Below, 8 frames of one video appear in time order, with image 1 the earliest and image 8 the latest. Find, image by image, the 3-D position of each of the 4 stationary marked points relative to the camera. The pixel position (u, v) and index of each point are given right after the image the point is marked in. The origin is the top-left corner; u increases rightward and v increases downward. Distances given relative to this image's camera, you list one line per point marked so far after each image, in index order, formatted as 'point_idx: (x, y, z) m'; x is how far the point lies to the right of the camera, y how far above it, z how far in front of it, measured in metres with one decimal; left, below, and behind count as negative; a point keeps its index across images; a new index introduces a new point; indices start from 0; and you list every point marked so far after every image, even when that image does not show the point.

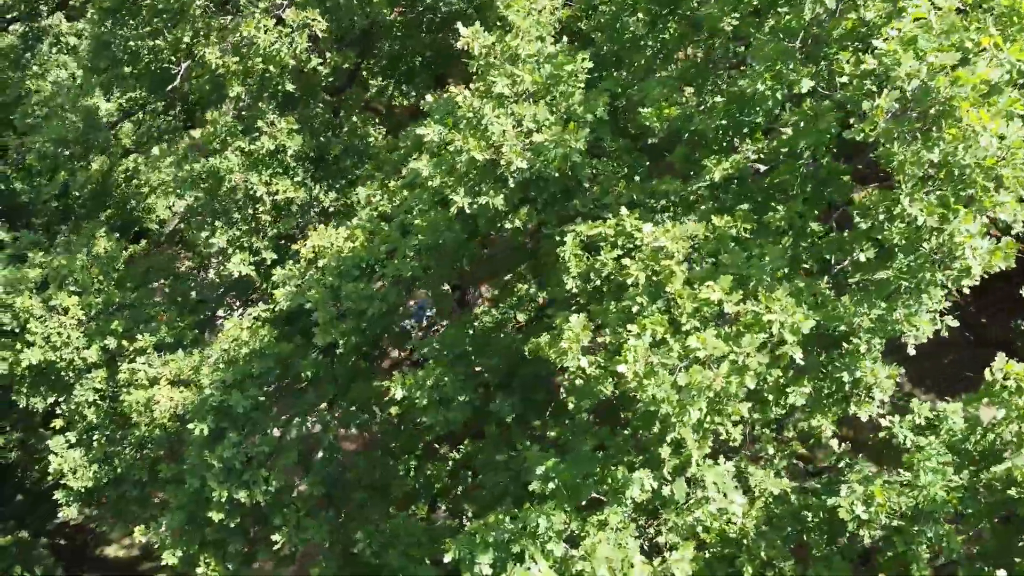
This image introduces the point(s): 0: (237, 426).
0: (-2.3, -1.2, +7.7) m
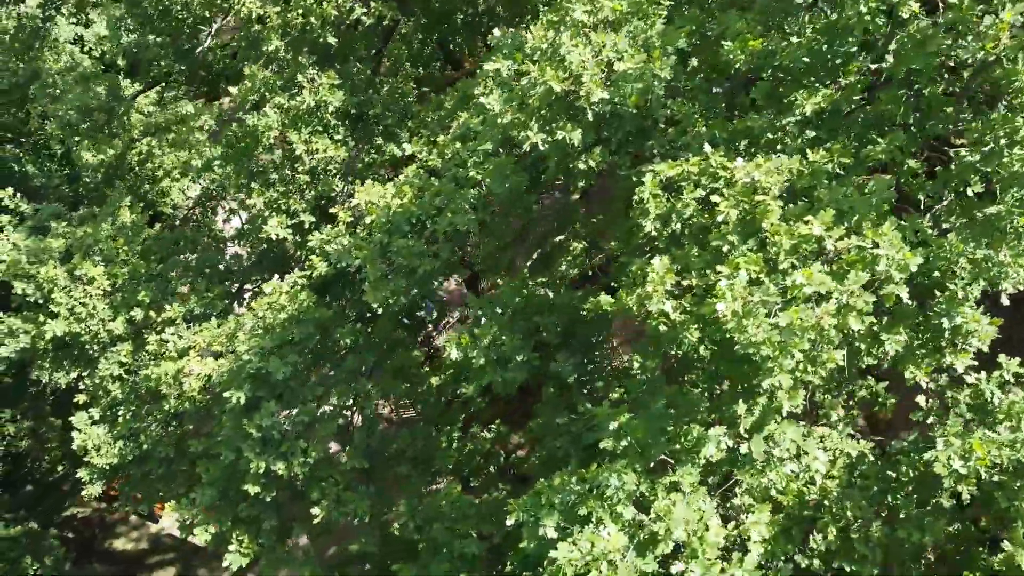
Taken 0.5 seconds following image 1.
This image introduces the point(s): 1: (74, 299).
0: (-1.9, -0.9, +7.4) m
1: (-4.3, -0.1, +9.1) m
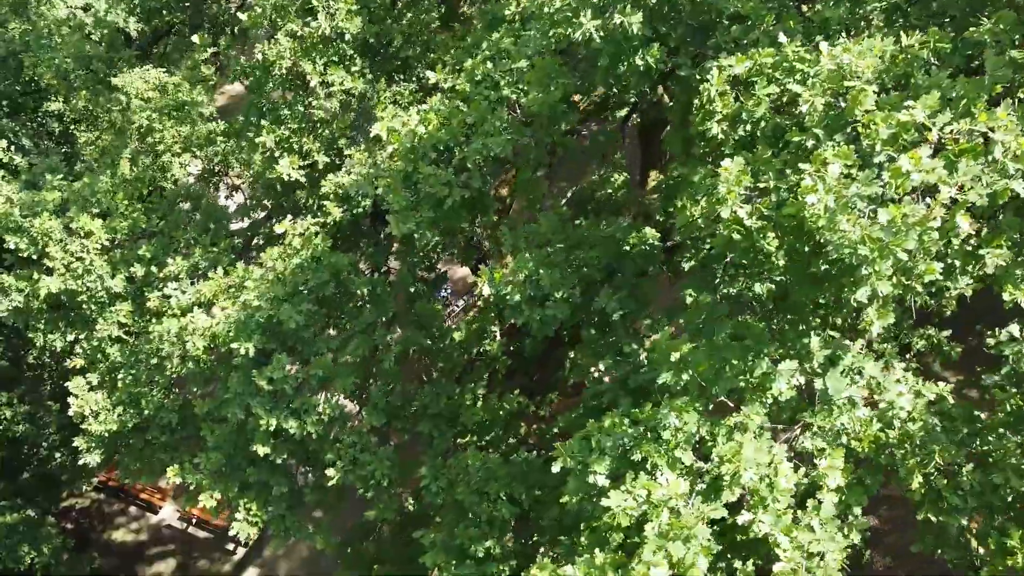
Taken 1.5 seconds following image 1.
0: (-1.7, -0.4, +6.9) m
1: (-4.1, +0.3, +8.5) m
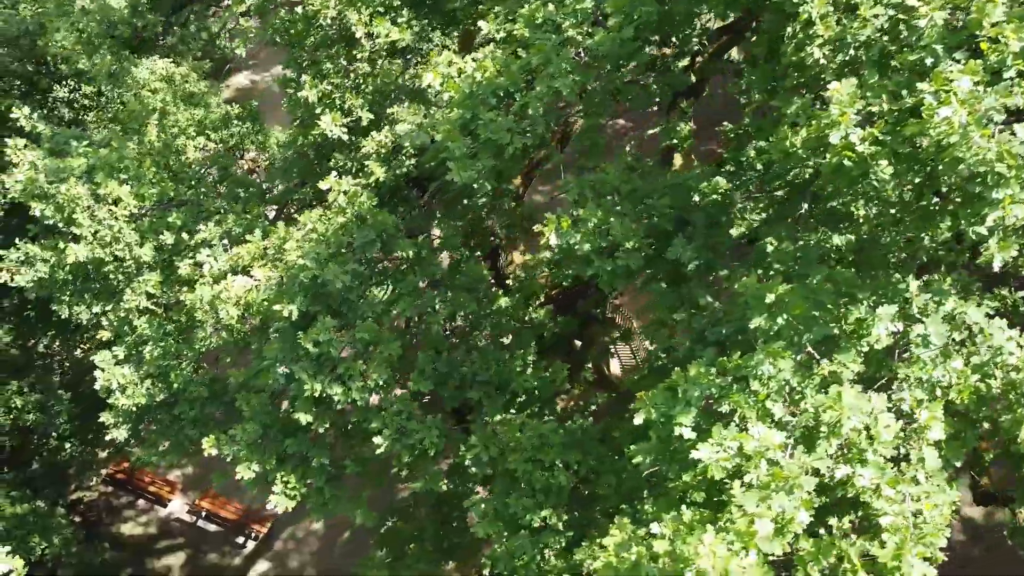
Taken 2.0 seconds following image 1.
0: (-1.3, -0.1, +6.6) m
1: (-3.7, +0.6, +8.2) m
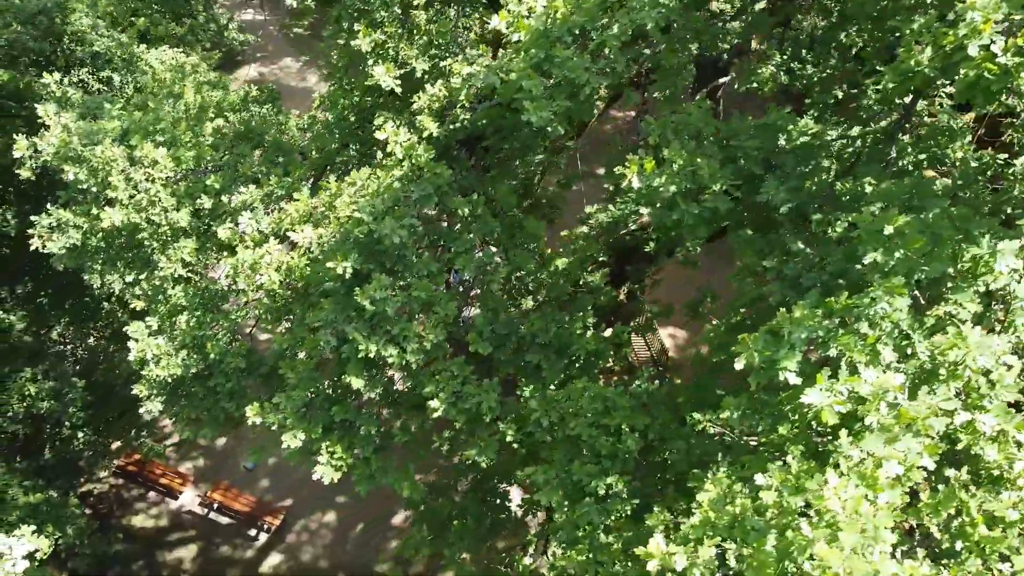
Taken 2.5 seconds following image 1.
0: (-0.9, +0.2, +6.3) m
1: (-3.3, +0.9, +7.9) m
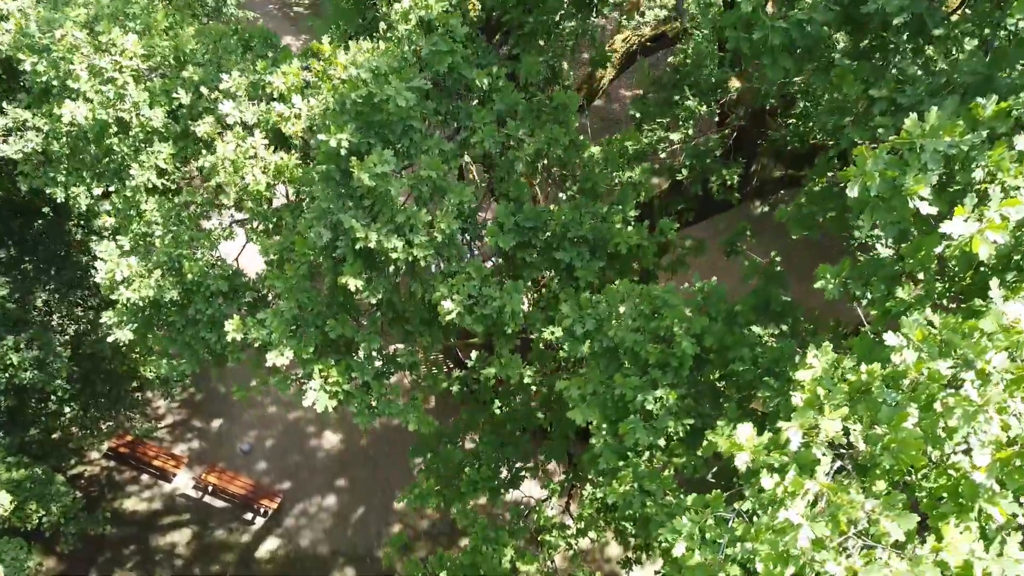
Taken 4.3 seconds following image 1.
0: (-0.7, +0.9, +5.3) m
1: (-3.1, +1.6, +6.9) m
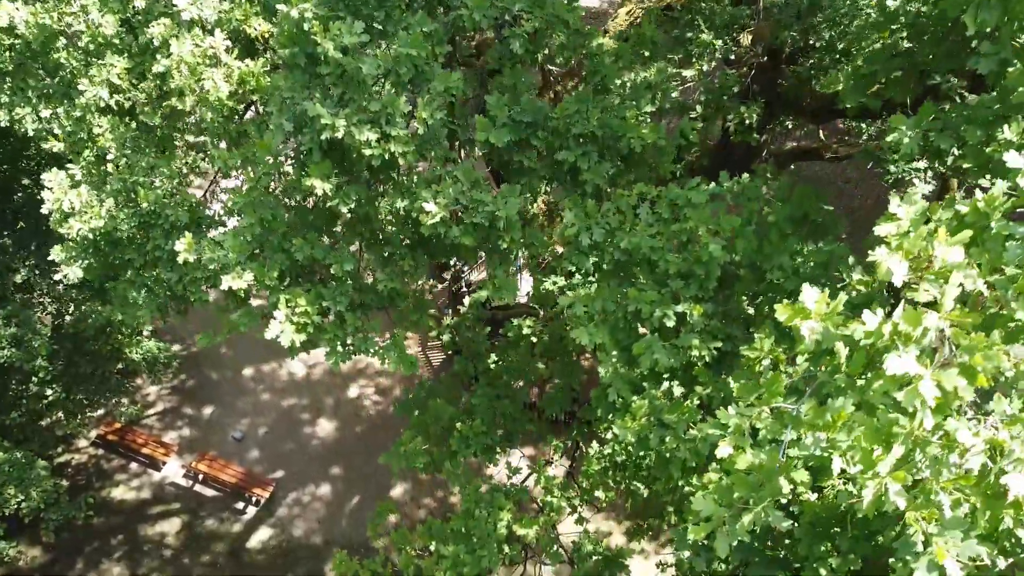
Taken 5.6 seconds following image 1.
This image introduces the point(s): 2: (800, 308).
0: (-0.7, +1.3, +4.5) m
1: (-3.1, +2.1, +6.1) m
2: (+0.8, -0.1, +2.5) m
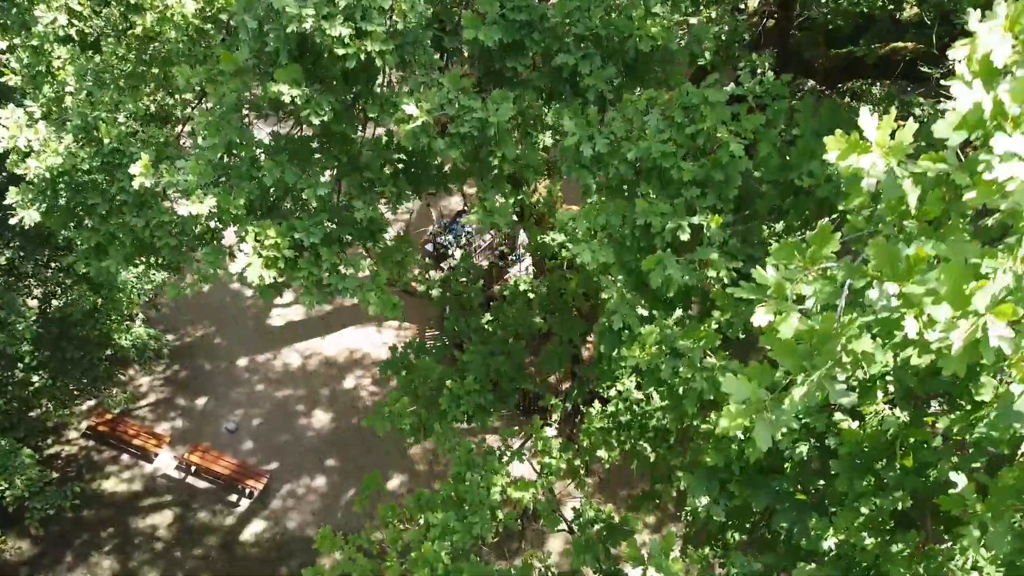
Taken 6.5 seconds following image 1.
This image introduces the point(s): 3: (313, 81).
0: (-0.8, +1.7, +3.9) m
1: (-3.2, +2.5, +5.6) m
2: (+0.8, +0.3, +2.0) m
3: (-0.9, +1.0, +4.2) m
